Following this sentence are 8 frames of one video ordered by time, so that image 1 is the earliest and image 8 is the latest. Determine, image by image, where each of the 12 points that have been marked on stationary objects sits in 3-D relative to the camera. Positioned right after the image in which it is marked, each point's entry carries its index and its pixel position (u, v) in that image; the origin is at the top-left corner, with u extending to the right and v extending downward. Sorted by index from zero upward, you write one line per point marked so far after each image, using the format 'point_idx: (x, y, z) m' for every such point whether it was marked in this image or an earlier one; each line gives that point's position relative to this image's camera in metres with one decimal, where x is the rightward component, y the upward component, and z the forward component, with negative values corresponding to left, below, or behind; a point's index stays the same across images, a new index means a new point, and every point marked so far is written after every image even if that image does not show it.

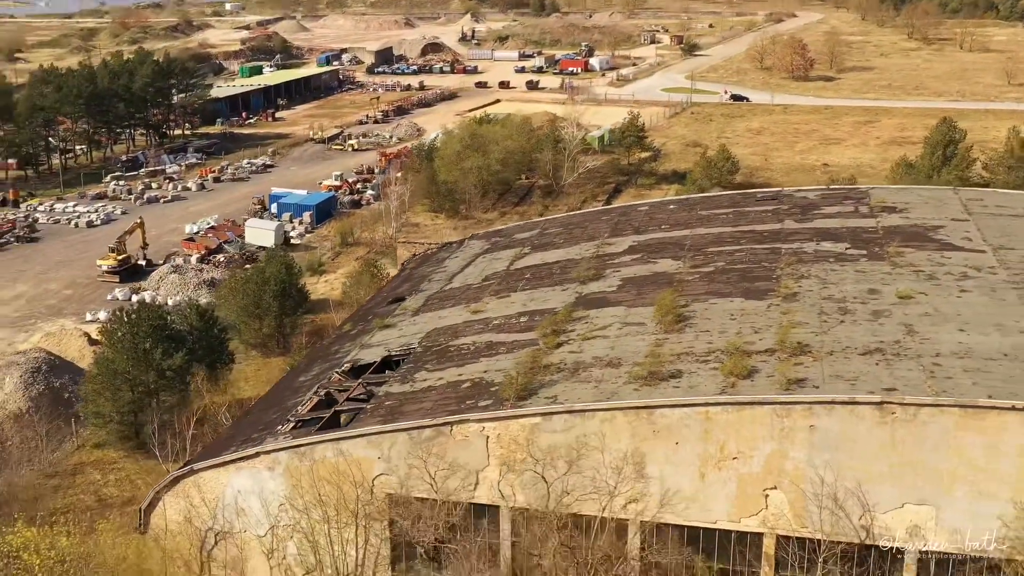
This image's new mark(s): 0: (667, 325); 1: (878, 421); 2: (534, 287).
0: (+1.7, -0.4, +12.8) m
1: (+3.3, -1.2, +10.4) m
2: (+0.3, 0.0, +15.5) m
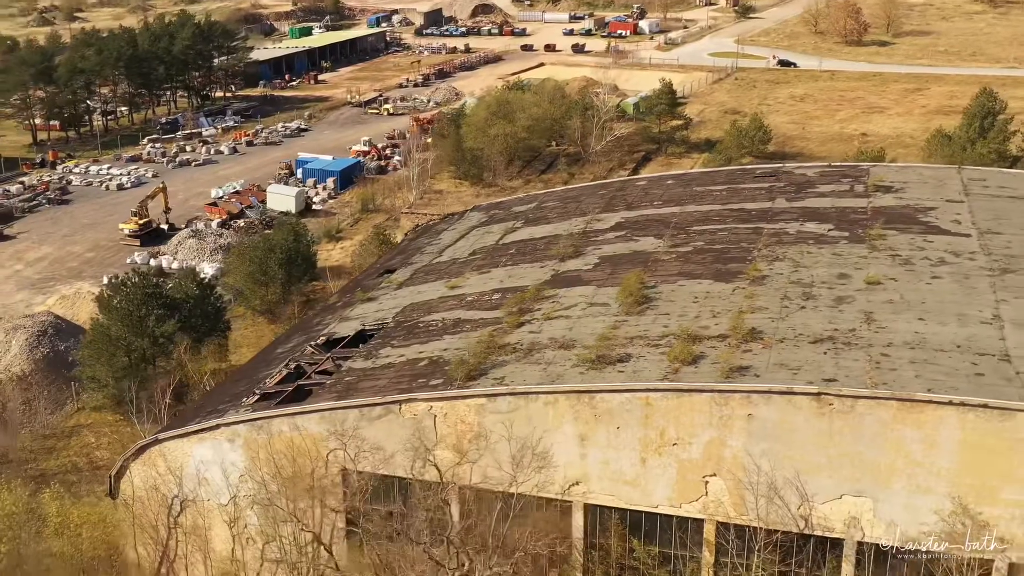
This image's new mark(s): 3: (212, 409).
0: (+1.3, -0.2, +12.8) m
1: (+2.7, -1.1, +10.3) m
2: (0.0, +0.3, +15.5) m
3: (-3.4, -1.4, +13.0) m
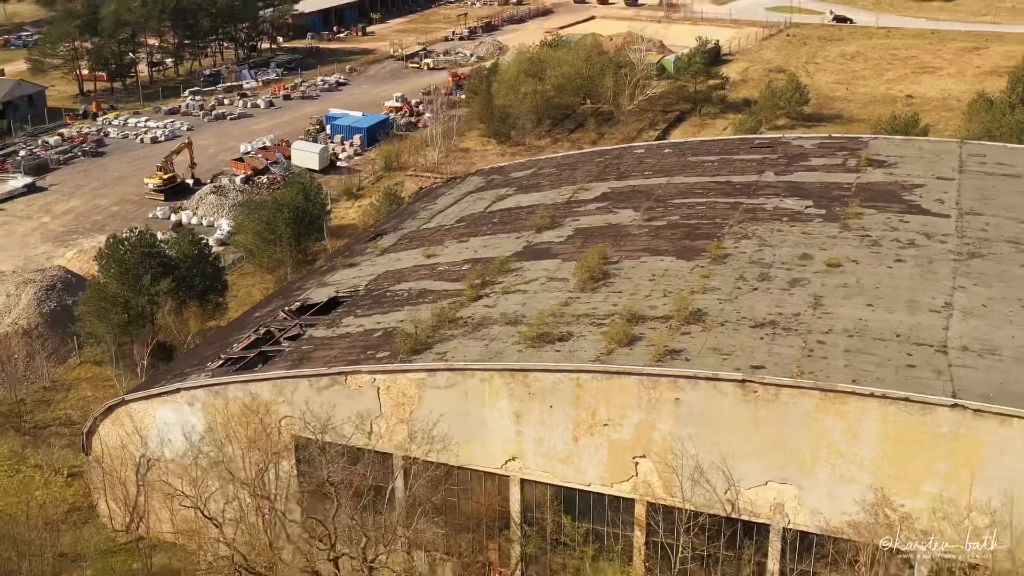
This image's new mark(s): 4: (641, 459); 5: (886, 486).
0: (+0.8, 0.0, +12.8) m
1: (+2.1, -1.0, +10.3) m
2: (-0.3, +0.8, +15.6) m
3: (-3.9, -1.0, +13.4) m
4: (+1.2, -1.6, +10.8) m
5: (+3.3, -1.7, +10.1) m
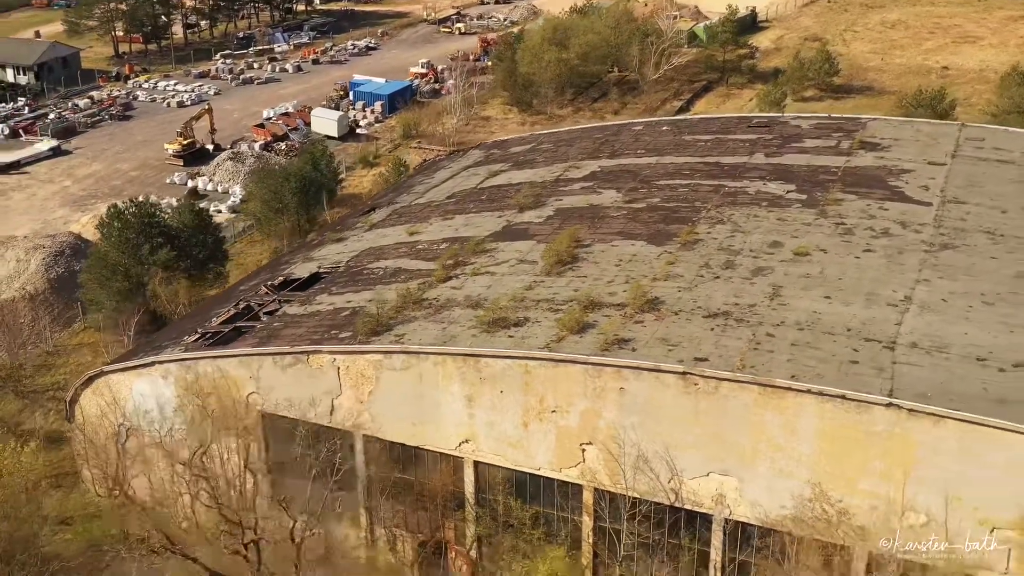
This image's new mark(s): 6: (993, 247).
0: (+0.4, +0.2, +12.9) m
1: (+1.5, -0.9, +10.3) m
2: (-0.5, +1.1, +15.7) m
3: (-4.2, -0.7, +13.8) m
4: (+0.7, -1.5, +11.0) m
5: (+2.8, -1.7, +10.1) m
6: (+5.3, +0.5, +12.7) m
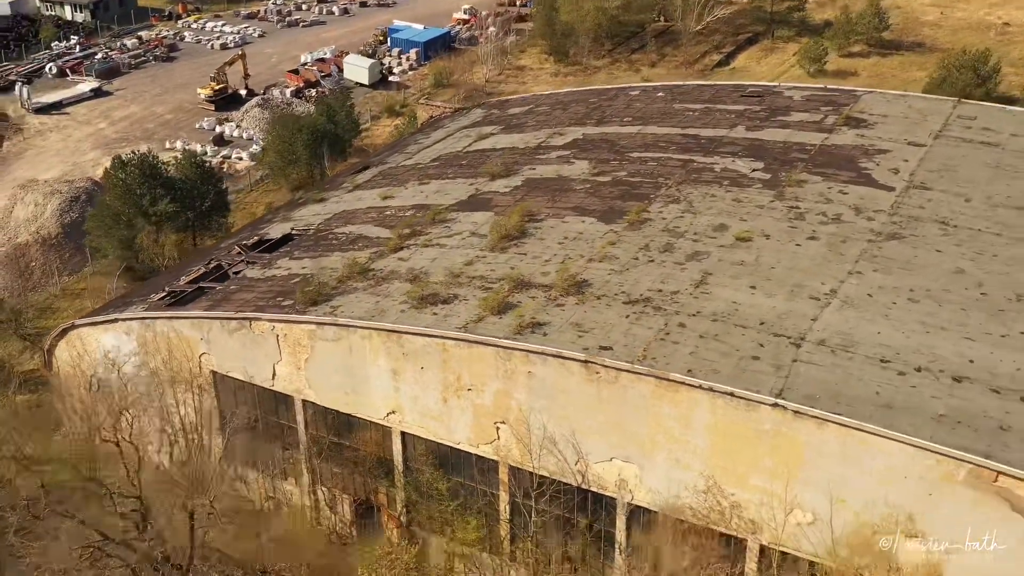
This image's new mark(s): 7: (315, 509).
0: (-0.2, +0.5, +13.1) m
1: (+0.7, -0.8, +10.5) m
2: (-0.8, +1.5, +15.9) m
3: (-4.8, -0.2, +14.4) m
4: (-0.1, -1.3, +11.2) m
5: (+1.8, -1.7, +10.2) m
6: (+4.7, +0.5, +12.5) m
7: (-2.3, -2.6, +13.2) m
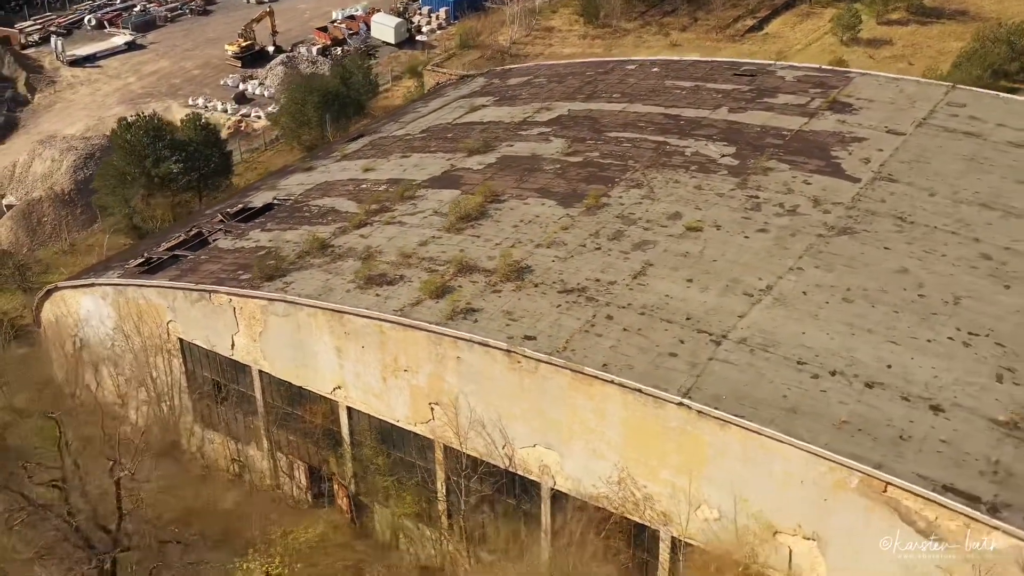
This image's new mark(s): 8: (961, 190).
0: (-0.7, +0.8, +13.3) m
1: (0.0, -0.7, +10.8) m
2: (-1.1, +1.9, +16.1) m
3: (-5.2, +0.3, +14.9) m
4: (-0.8, -1.2, +11.6) m
5: (+1.1, -1.6, +10.4) m
6: (+4.1, +0.6, +12.4) m
7: (-2.8, -2.2, +13.7) m
8: (+5.2, +1.1, +13.3) m
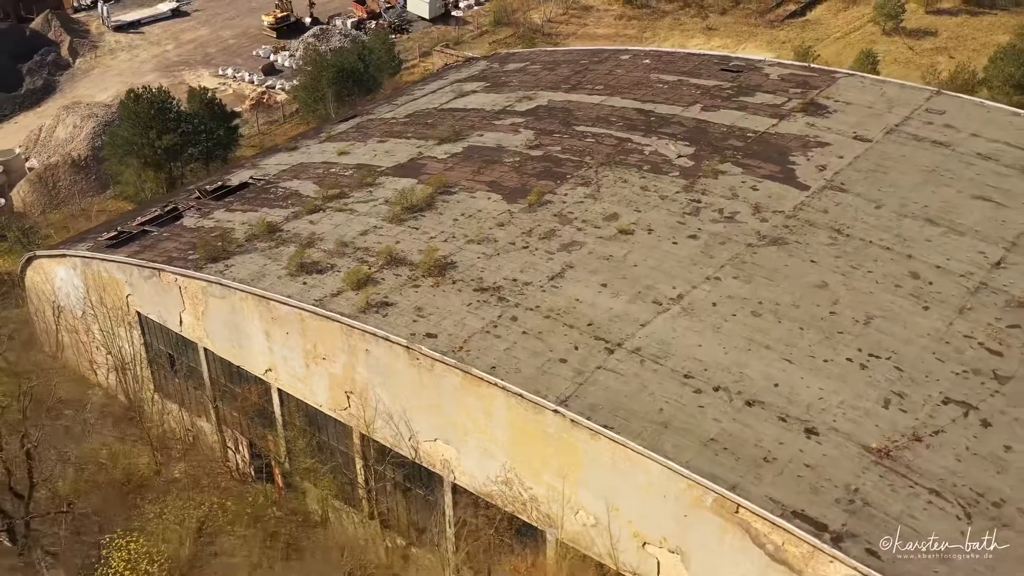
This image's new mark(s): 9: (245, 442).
0: (-1.4, +0.9, +13.6) m
1: (-1.0, -0.7, +11.0) m
2: (-1.5, +2.2, +16.4) m
3: (-5.7, +0.7, +15.6) m
4: (-1.7, -1.1, +11.9) m
5: (0.0, -1.7, +10.7) m
6: (+3.4, +0.4, +12.2) m
7: (-3.6, -2.0, +14.2) m
8: (+4.5, +1.0, +13.1) m
9: (-3.2, -1.9, +13.8) m
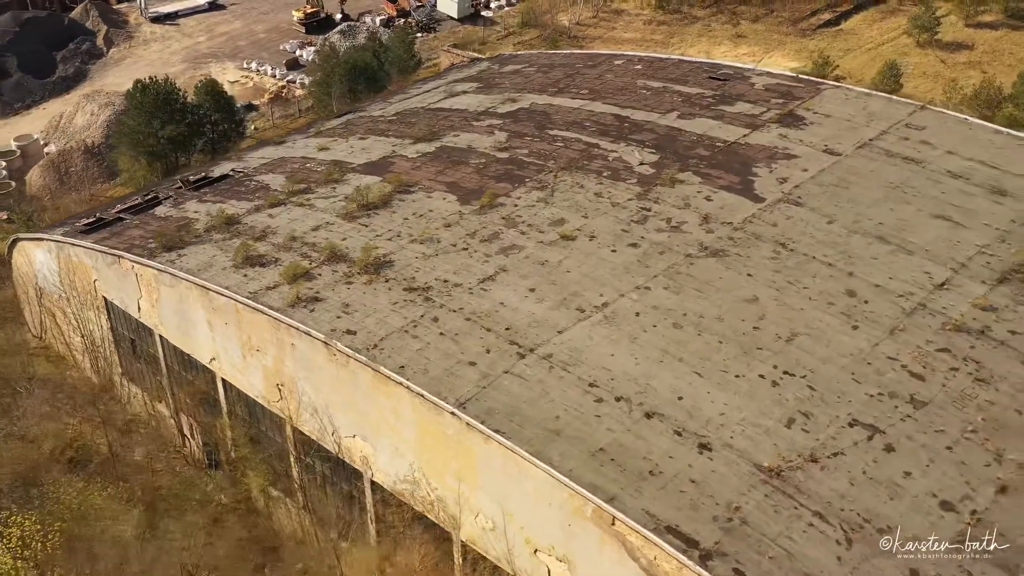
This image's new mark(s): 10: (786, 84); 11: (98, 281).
0: (-1.9, +0.9, +13.7) m
1: (-1.8, -0.7, +11.2) m
2: (-1.8, +2.2, +16.5) m
3: (-6.2, +0.9, +16.0) m
4: (-2.4, -1.0, +12.1) m
5: (-0.8, -1.7, +10.7) m
6: (+2.7, +0.3, +12.0) m
7: (-4.2, -1.8, +14.5) m
8: (+3.9, +0.8, +12.8) m
9: (-3.9, -1.7, +14.1) m
10: (+4.0, +2.9, +16.3) m
11: (-5.2, +0.1, +14.5) m
